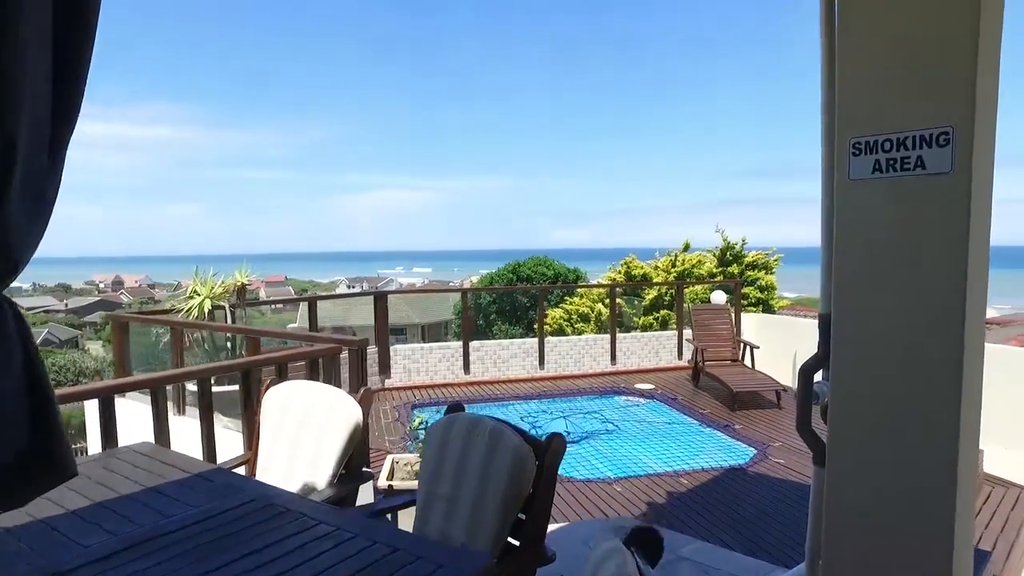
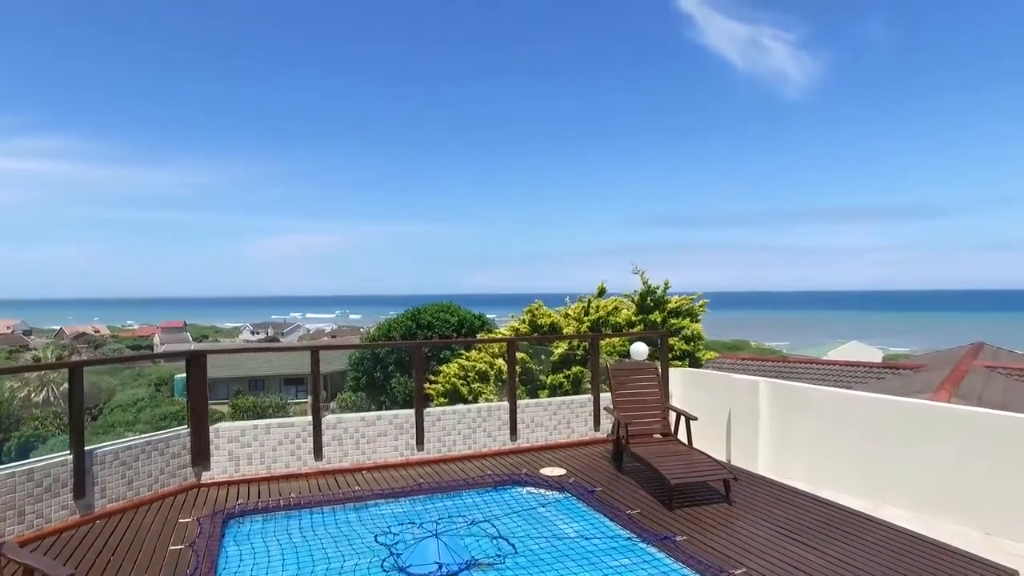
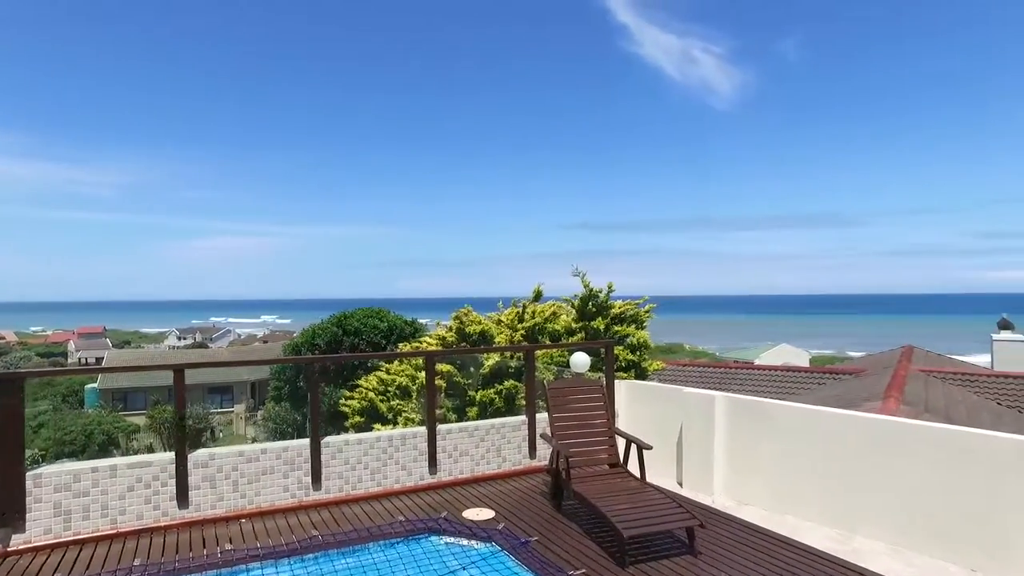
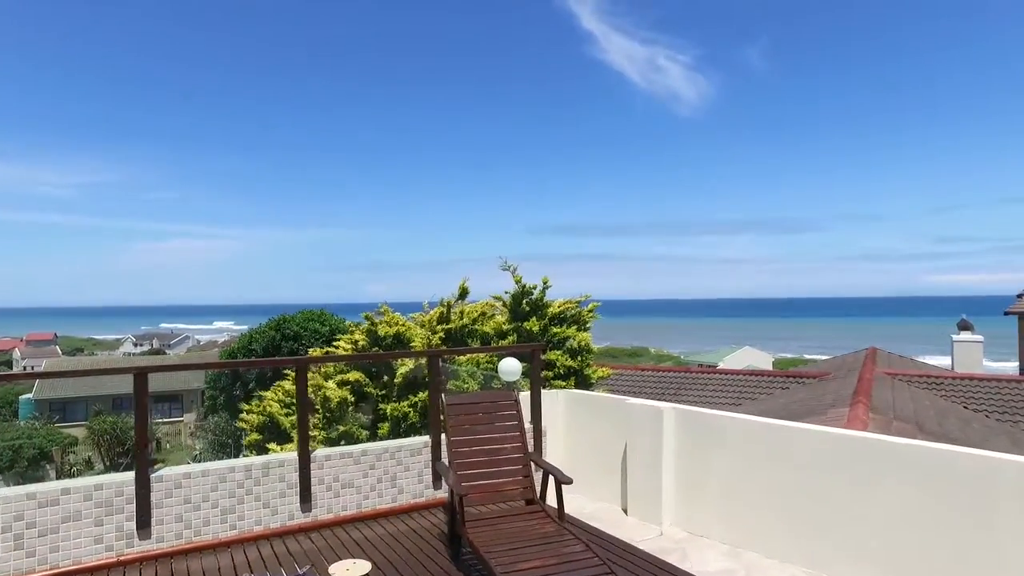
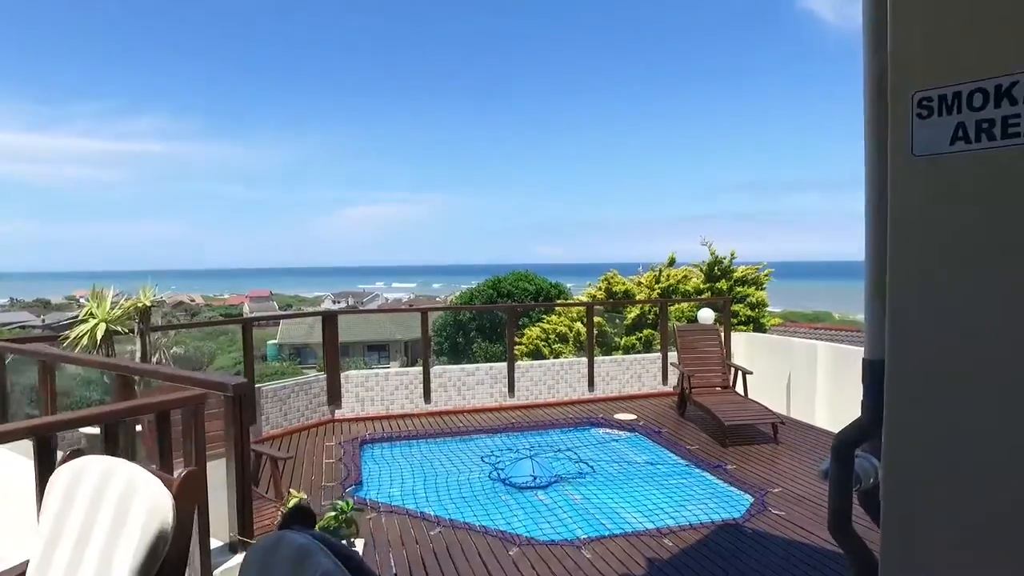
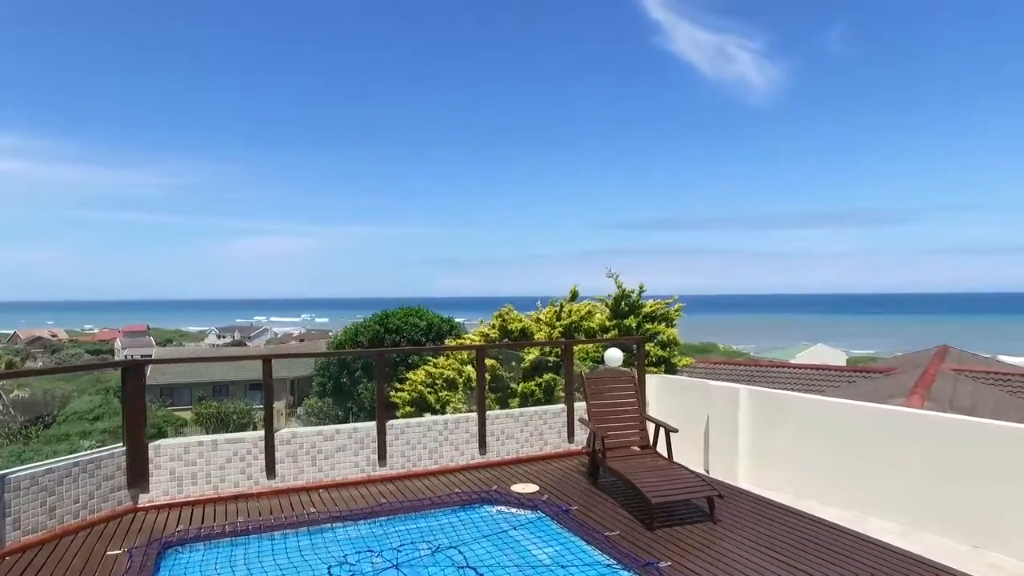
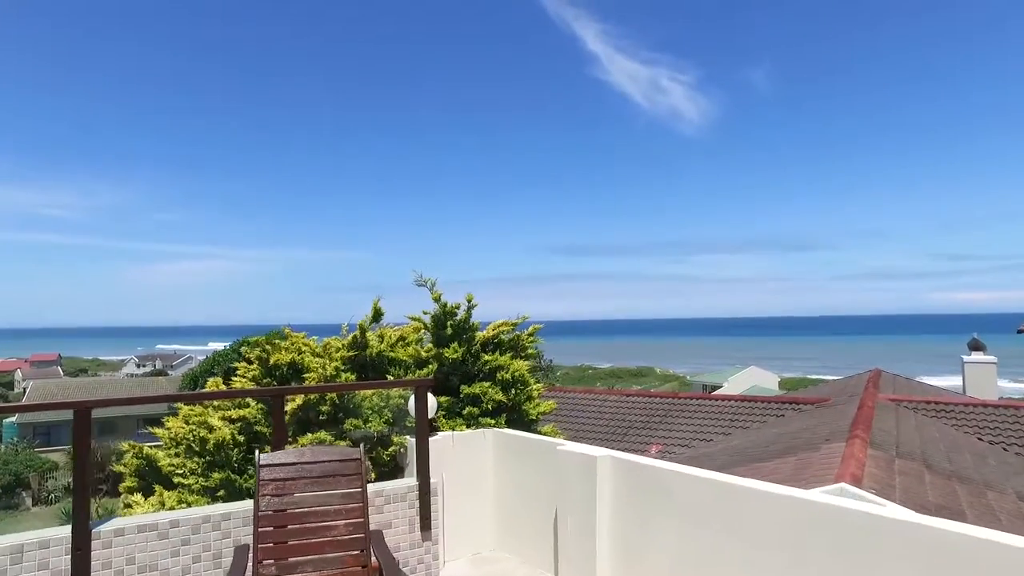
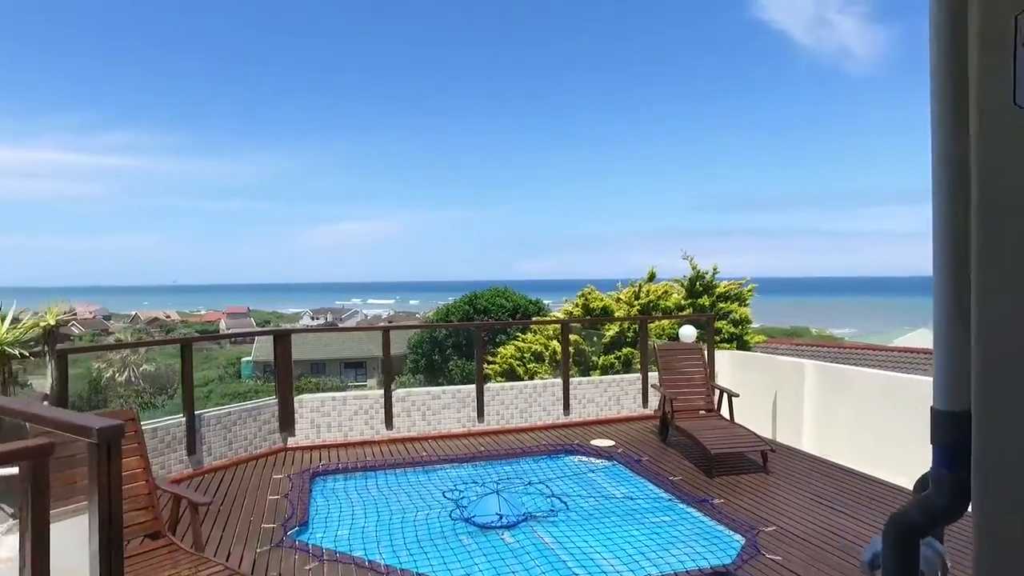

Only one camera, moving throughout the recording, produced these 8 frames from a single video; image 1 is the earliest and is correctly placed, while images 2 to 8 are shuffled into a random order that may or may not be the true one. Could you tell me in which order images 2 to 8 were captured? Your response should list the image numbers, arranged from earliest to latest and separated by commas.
5, 8, 2, 6, 3, 4, 7
